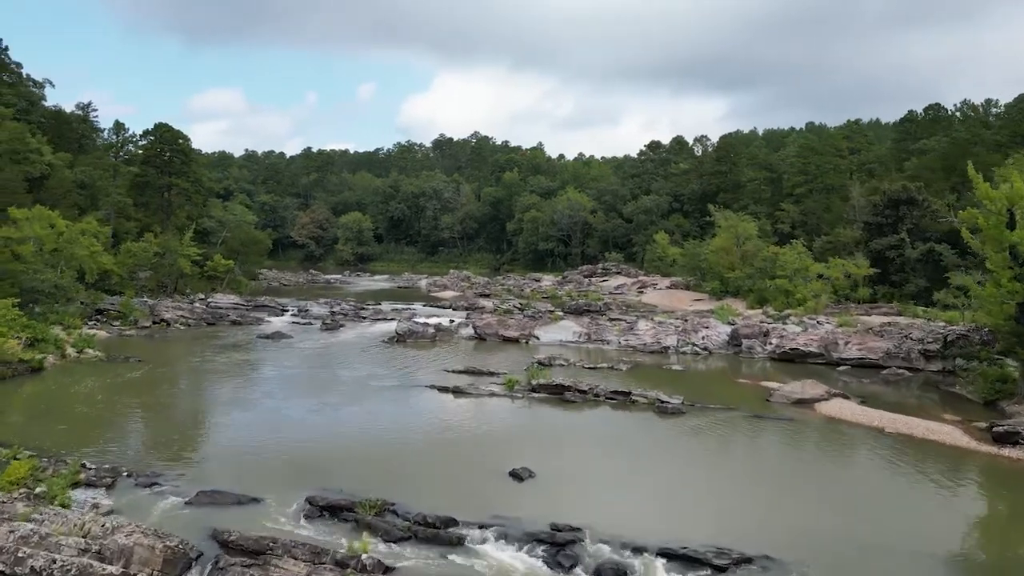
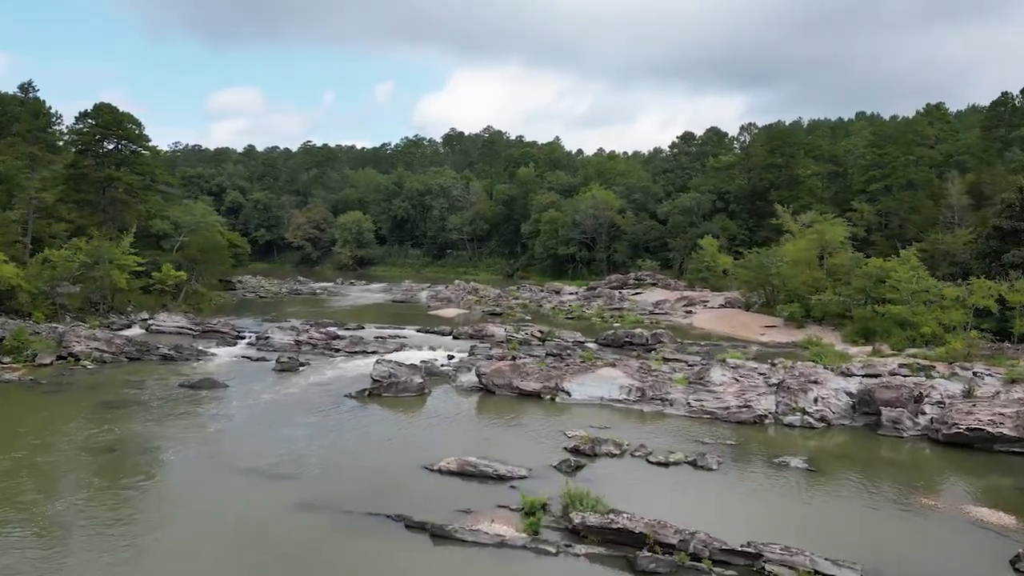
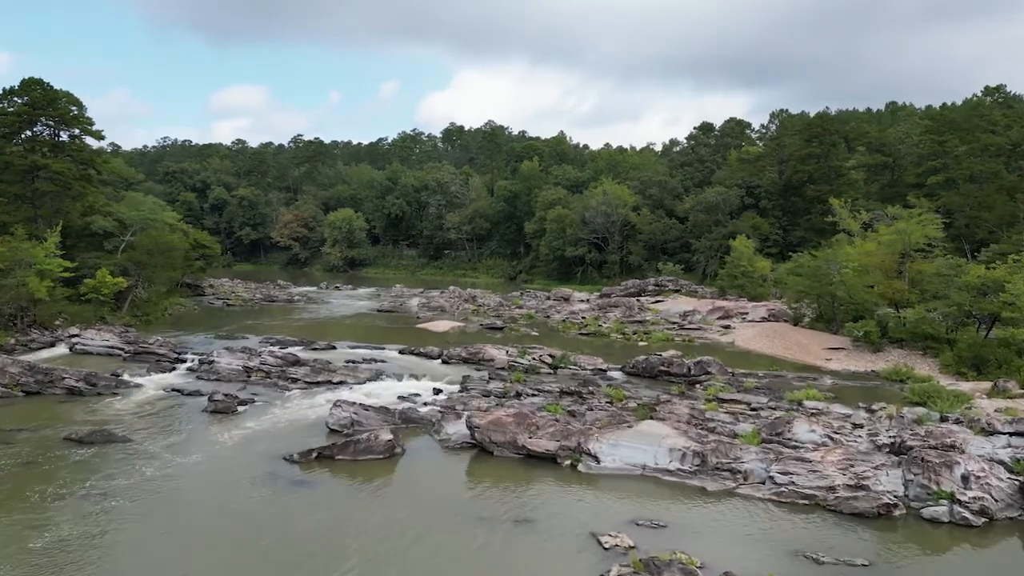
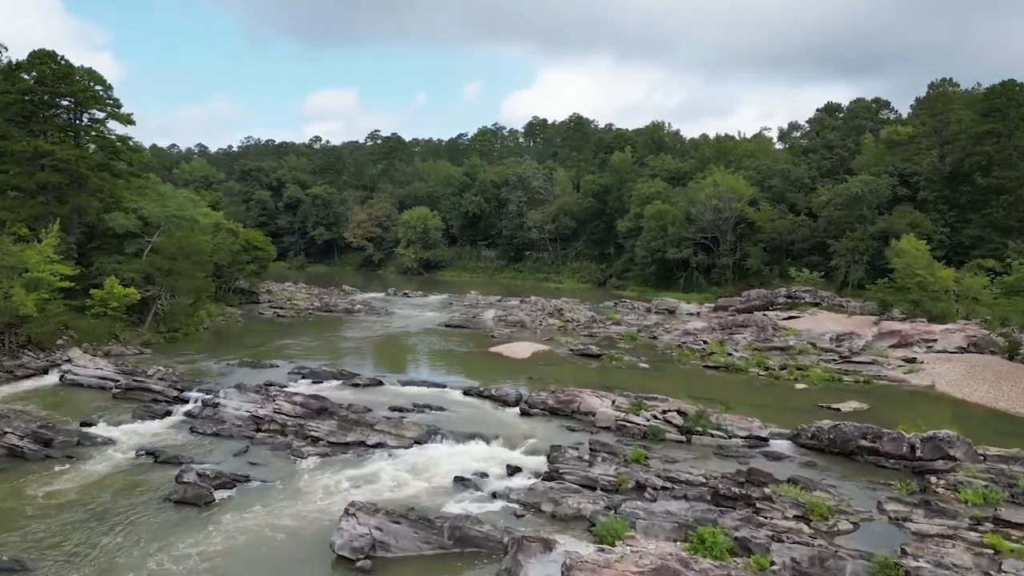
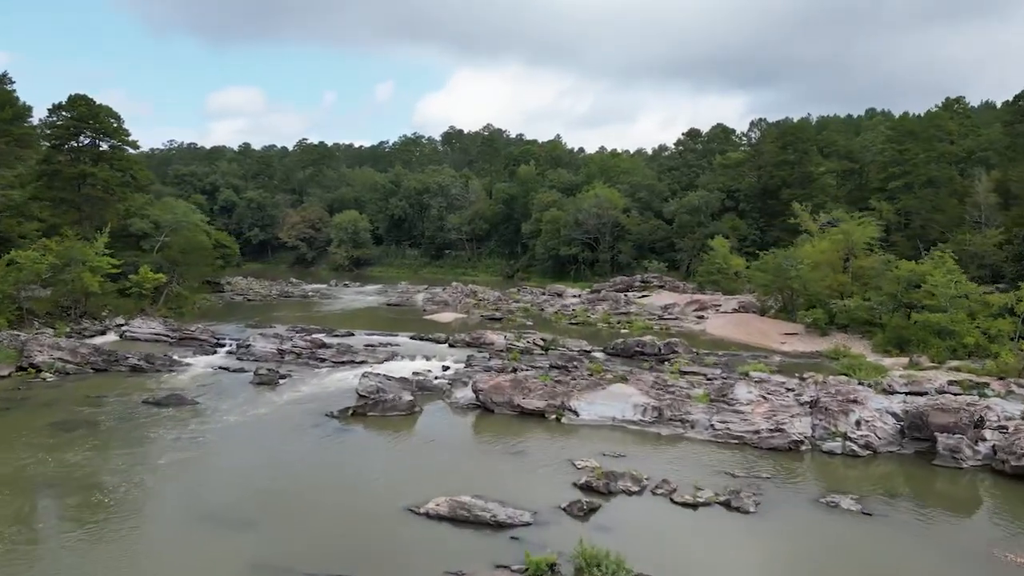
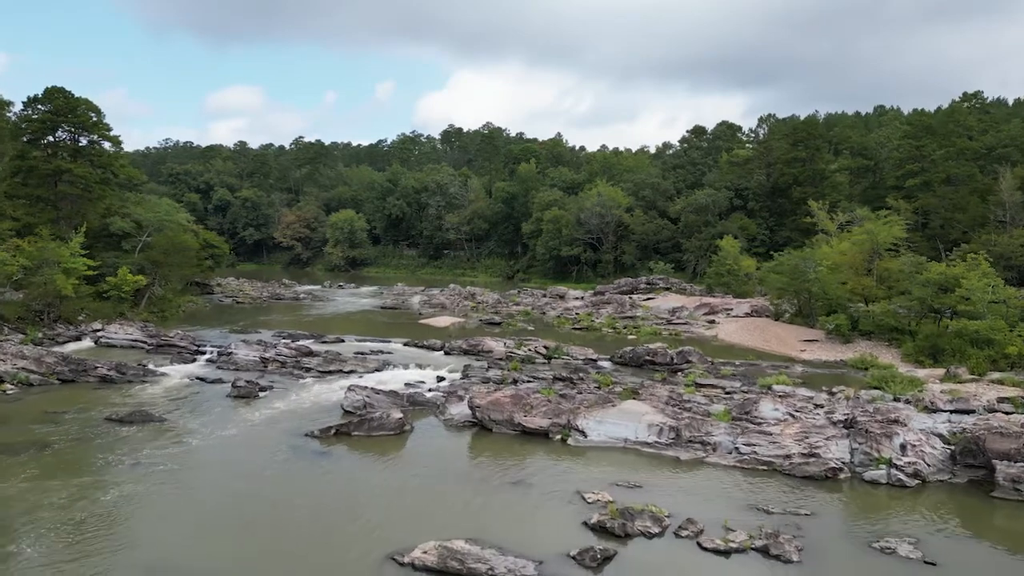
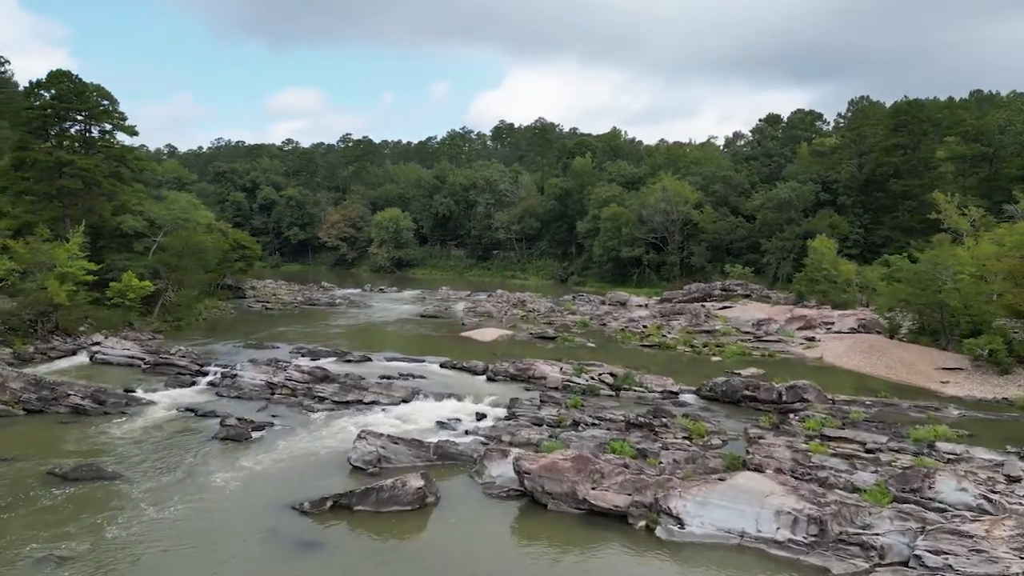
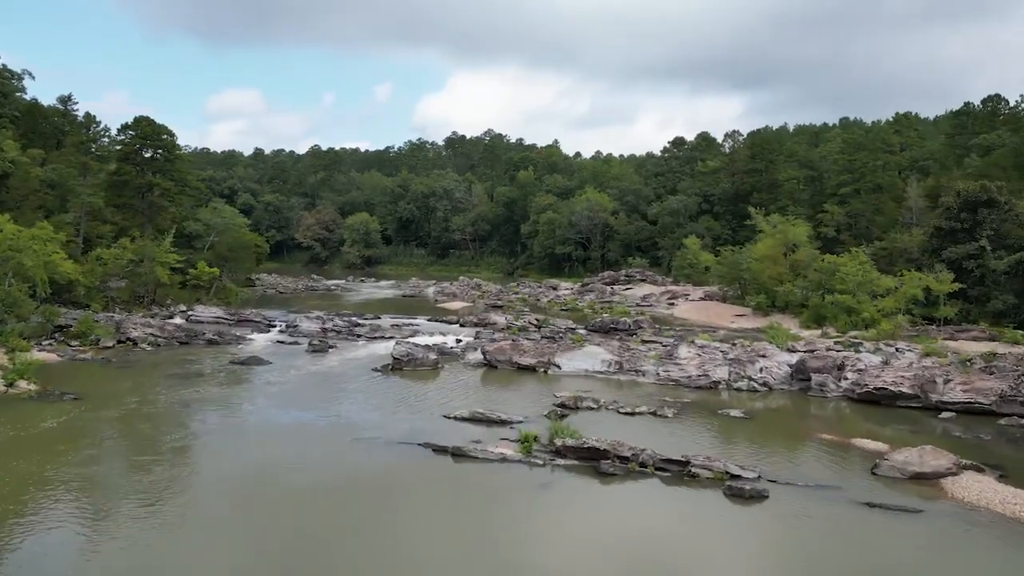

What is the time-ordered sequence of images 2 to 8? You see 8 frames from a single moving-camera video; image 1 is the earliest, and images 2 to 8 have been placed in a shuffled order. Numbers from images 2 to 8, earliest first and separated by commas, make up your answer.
8, 2, 5, 6, 3, 7, 4
